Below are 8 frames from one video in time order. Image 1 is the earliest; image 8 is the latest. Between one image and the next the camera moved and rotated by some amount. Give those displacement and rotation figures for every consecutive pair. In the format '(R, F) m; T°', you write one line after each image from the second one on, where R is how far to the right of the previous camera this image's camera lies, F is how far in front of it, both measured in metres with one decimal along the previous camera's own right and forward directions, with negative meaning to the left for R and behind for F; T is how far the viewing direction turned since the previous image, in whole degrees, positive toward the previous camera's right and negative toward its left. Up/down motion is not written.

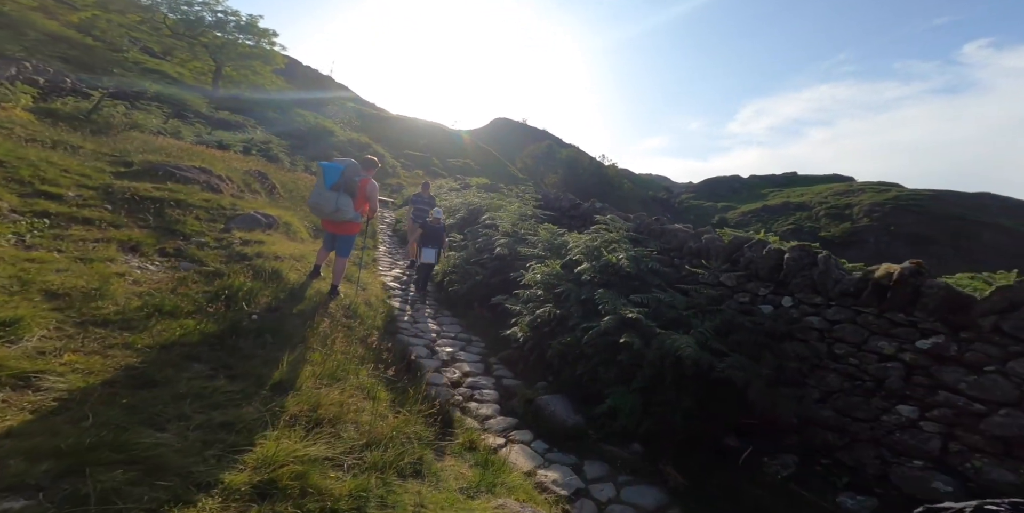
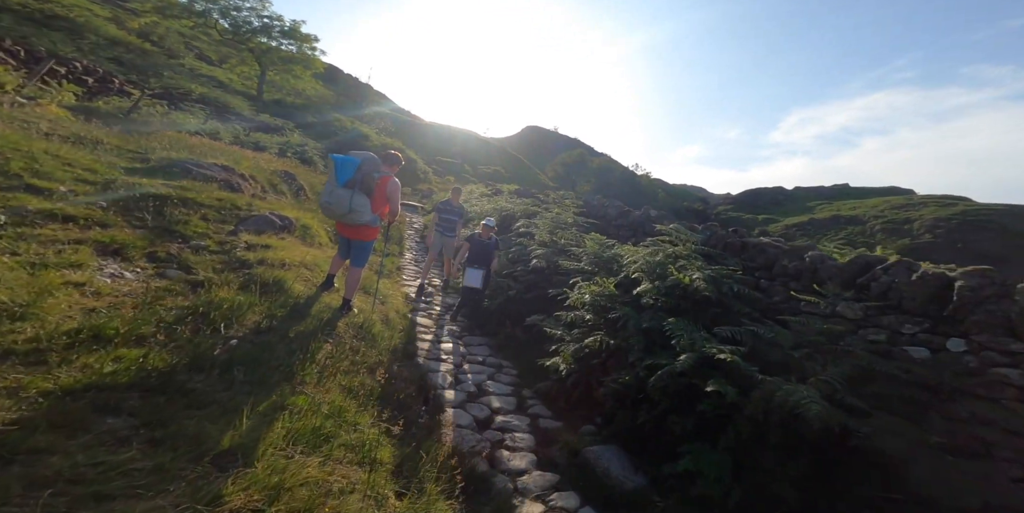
(-0.2, +1.0) m; -4°
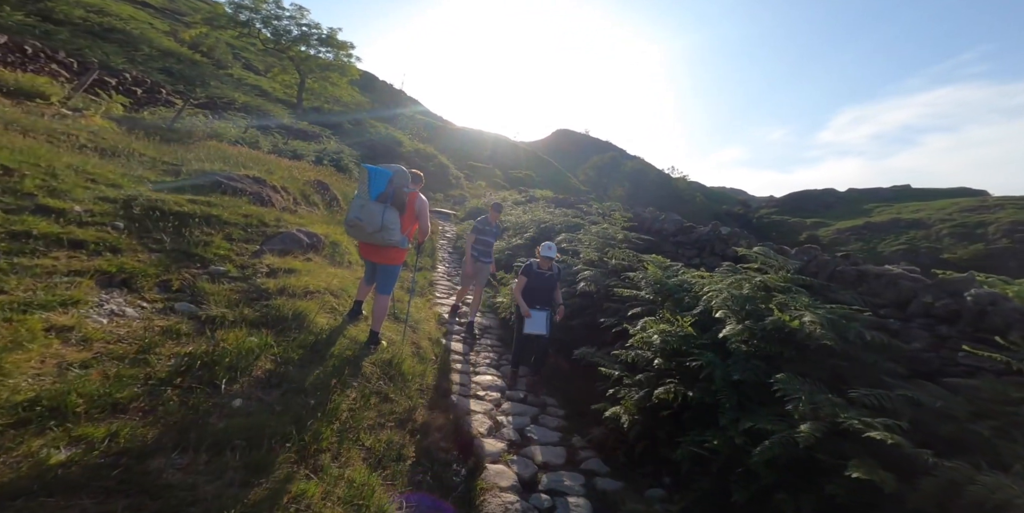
(-0.2, +0.7) m; -4°
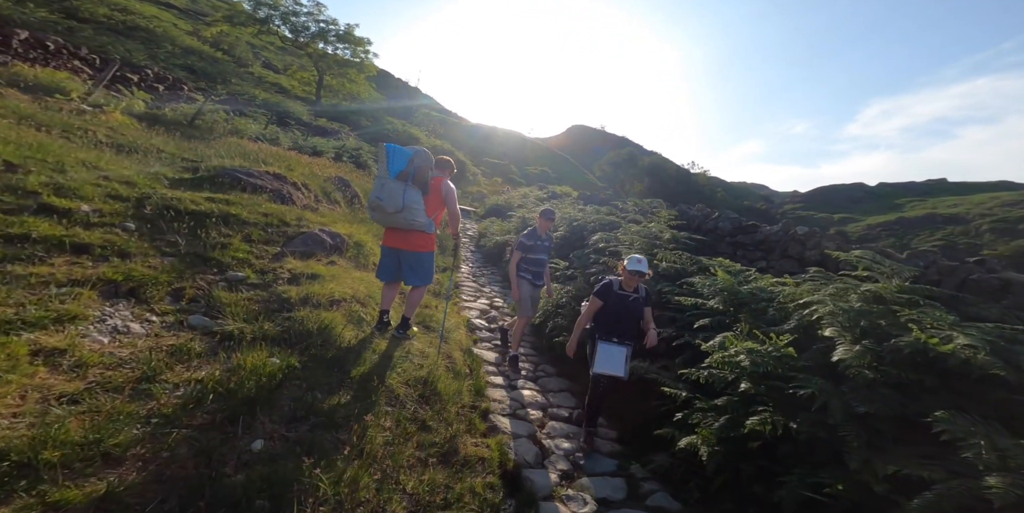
(-0.4, +0.6) m; -2°
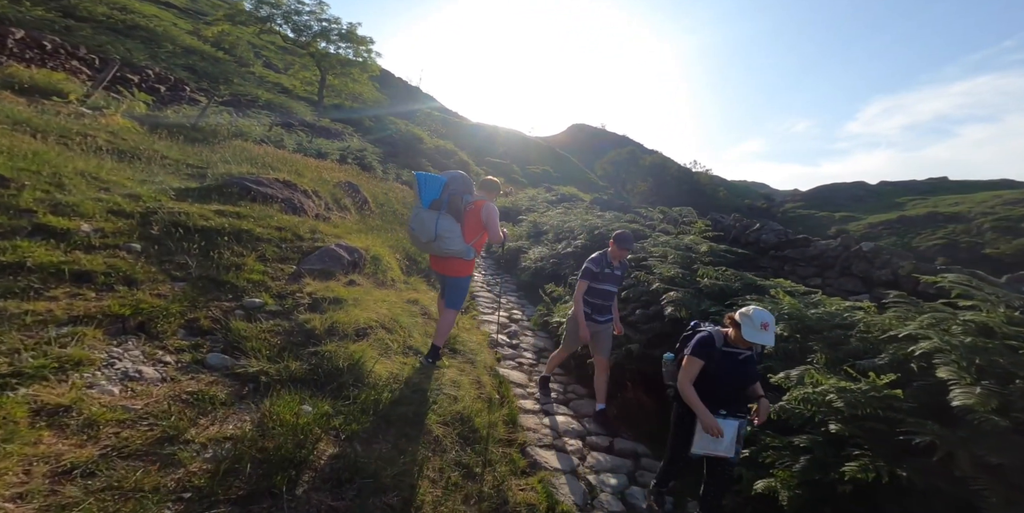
(-0.4, +0.4) m; 0°
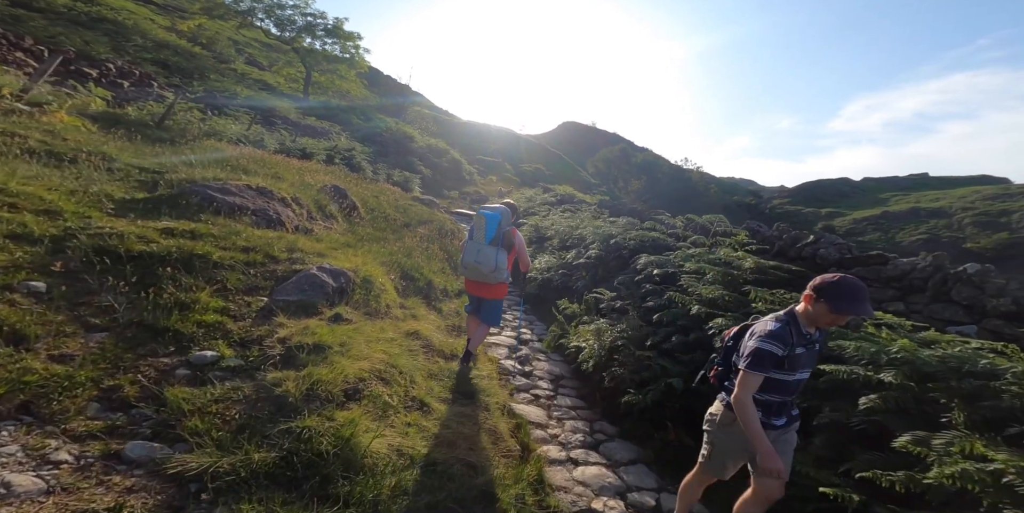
(-0.3, +0.9) m; +1°
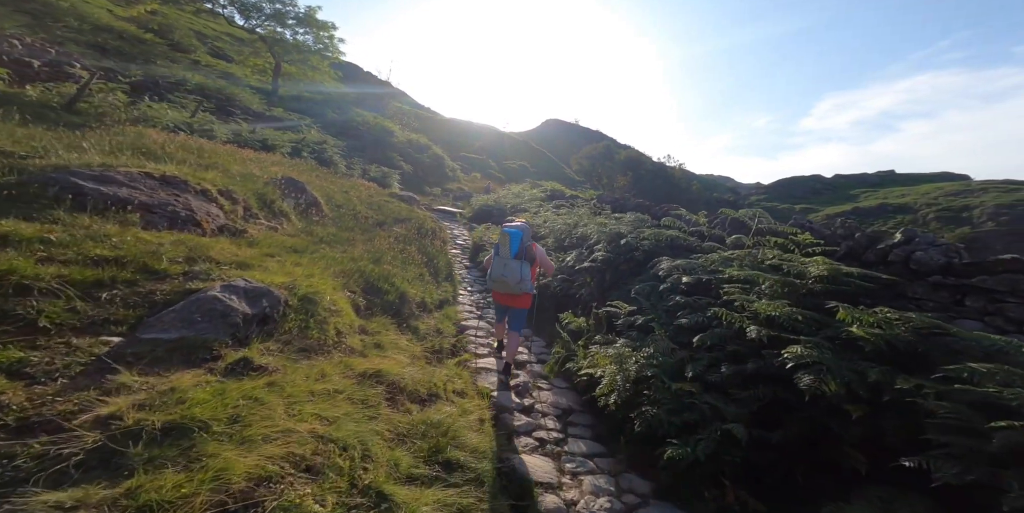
(-0.1, +1.4) m; +2°
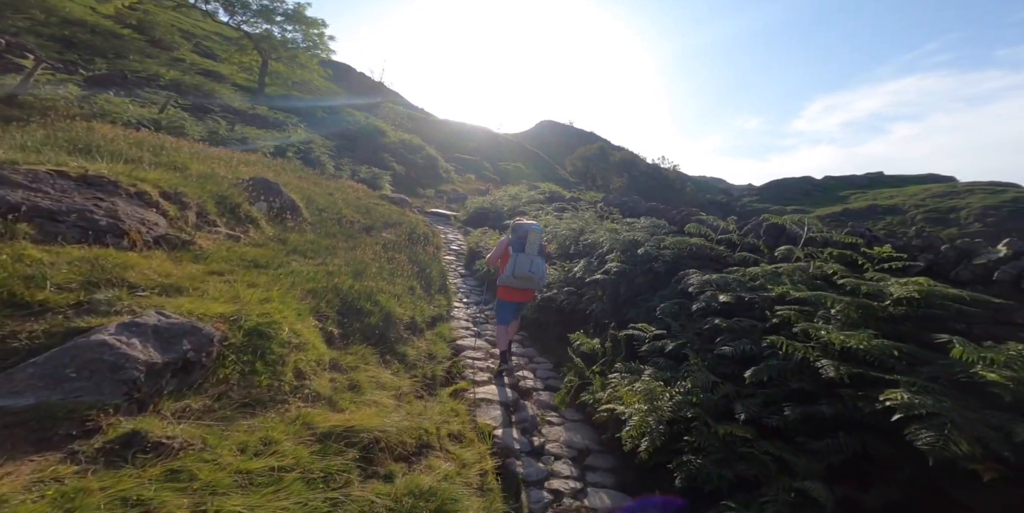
(-0.1, +0.8) m; +1°
